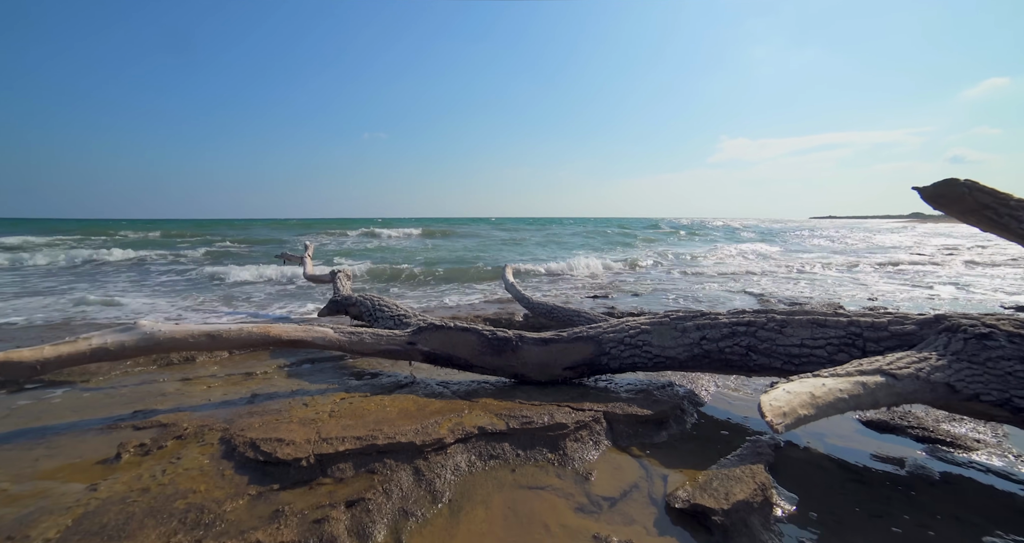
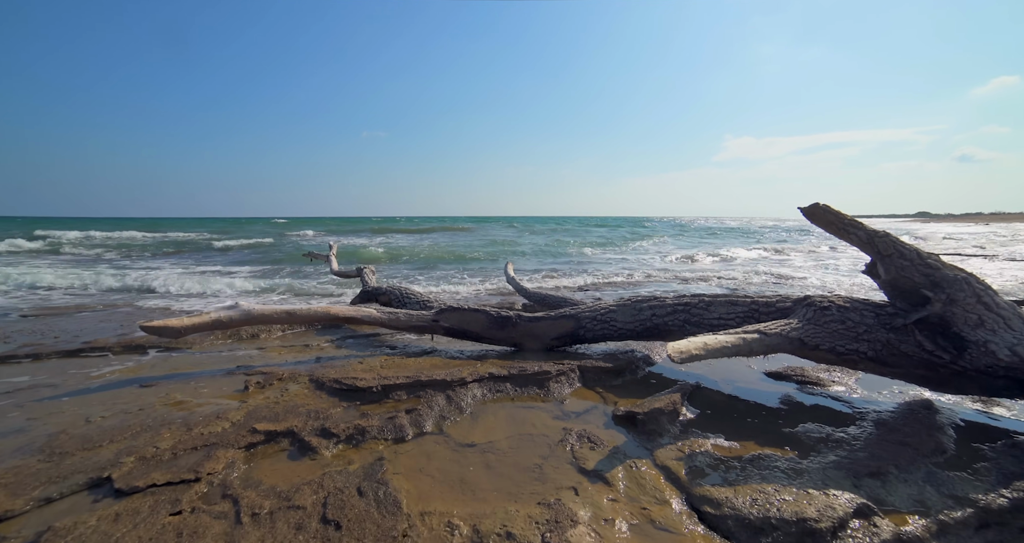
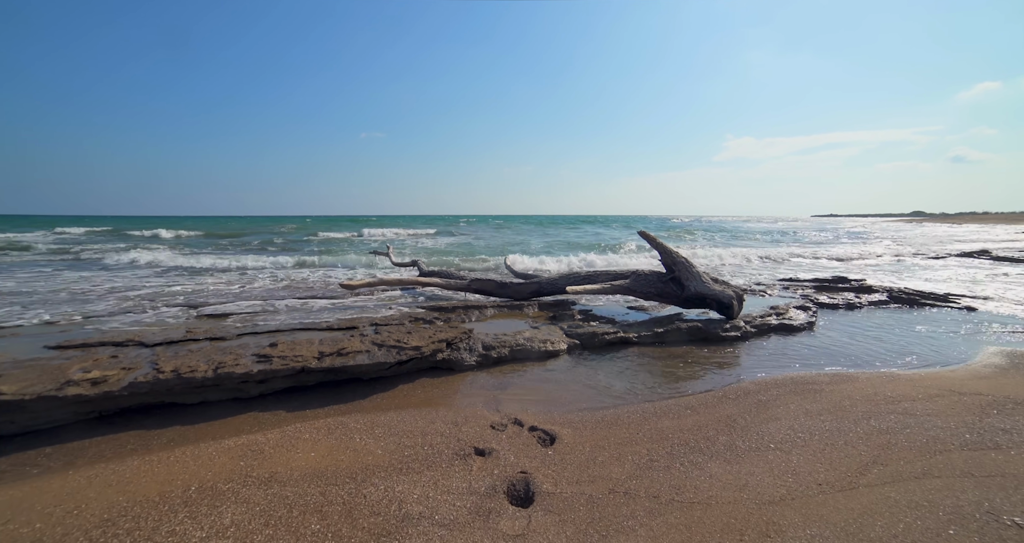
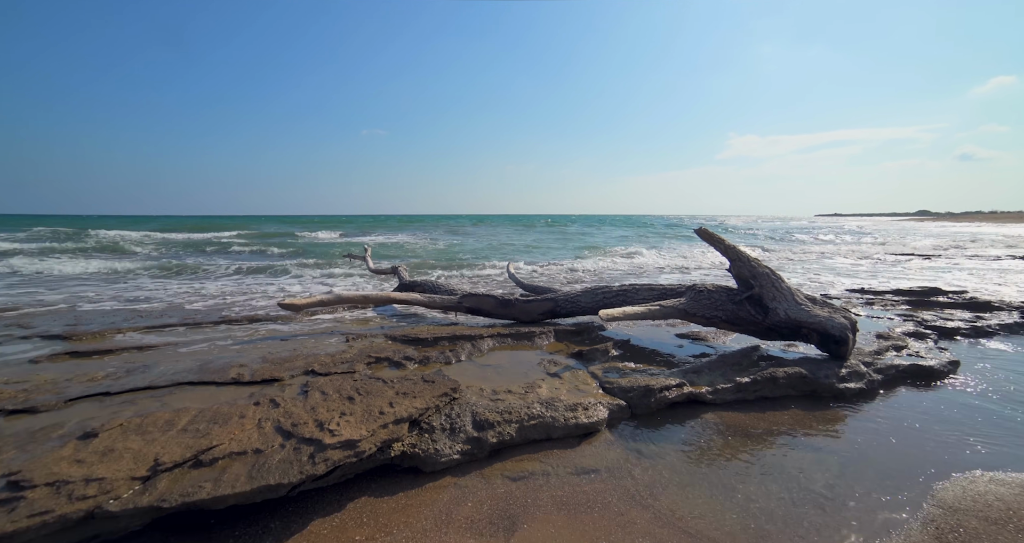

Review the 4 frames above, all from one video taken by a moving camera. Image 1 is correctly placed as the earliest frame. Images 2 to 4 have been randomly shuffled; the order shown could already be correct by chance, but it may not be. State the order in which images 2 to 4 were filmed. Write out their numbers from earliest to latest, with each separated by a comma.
2, 4, 3
